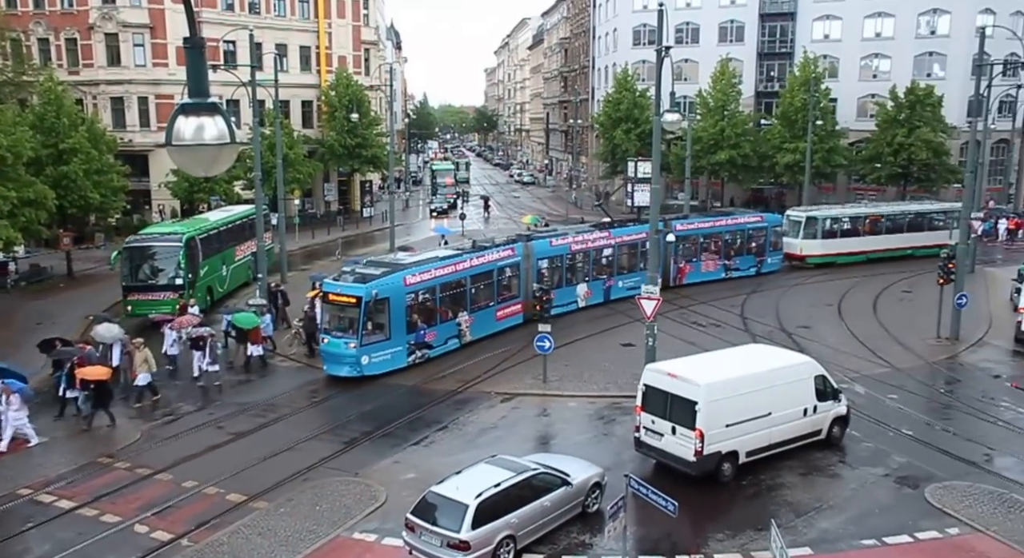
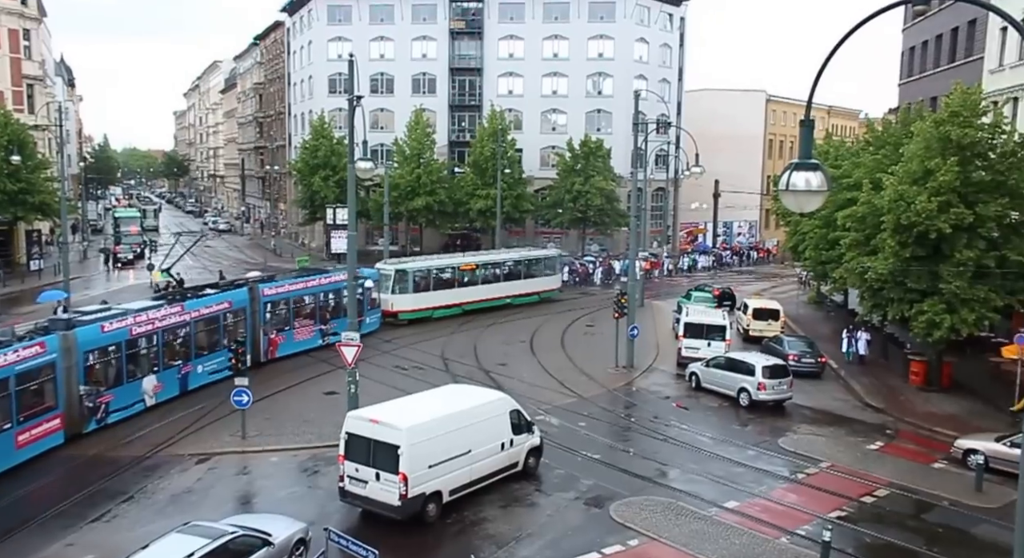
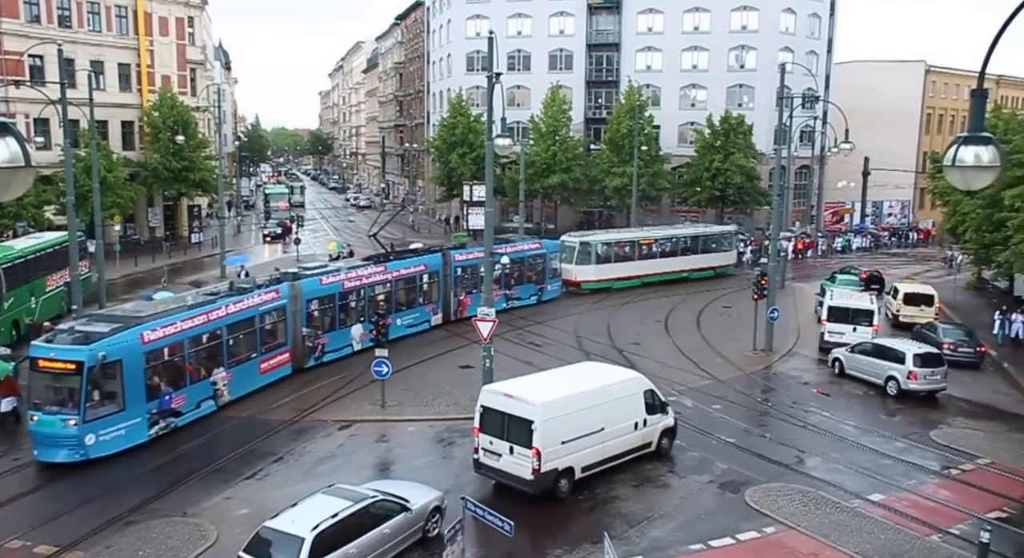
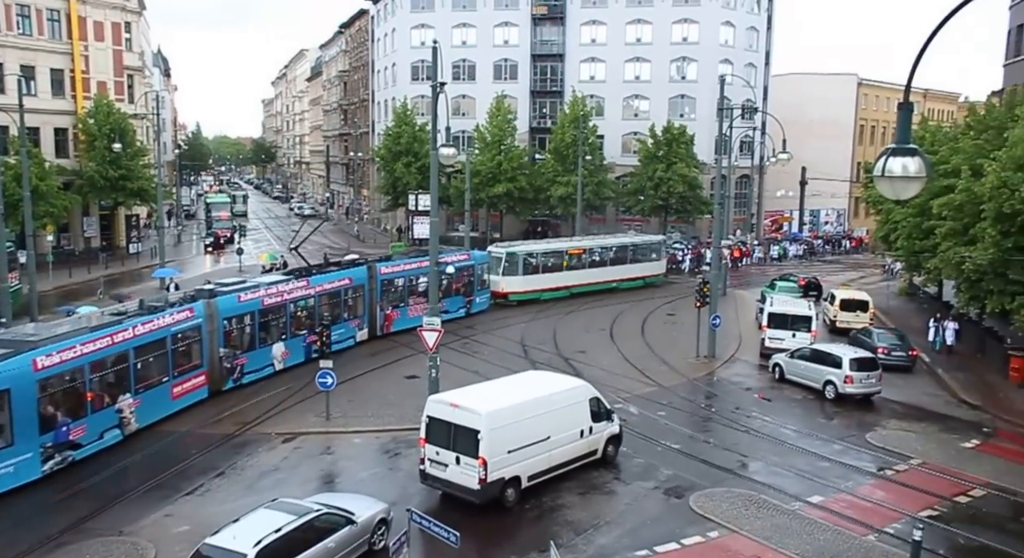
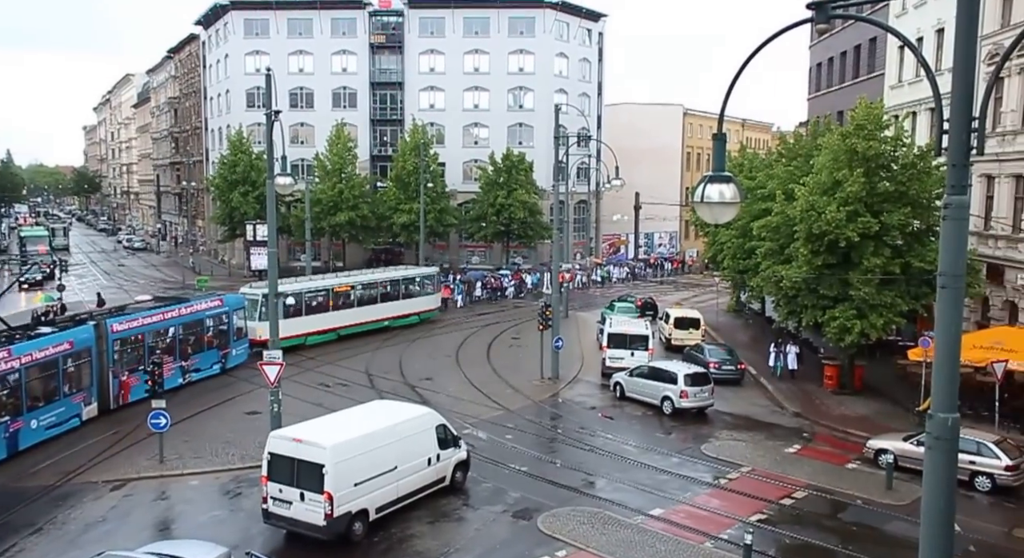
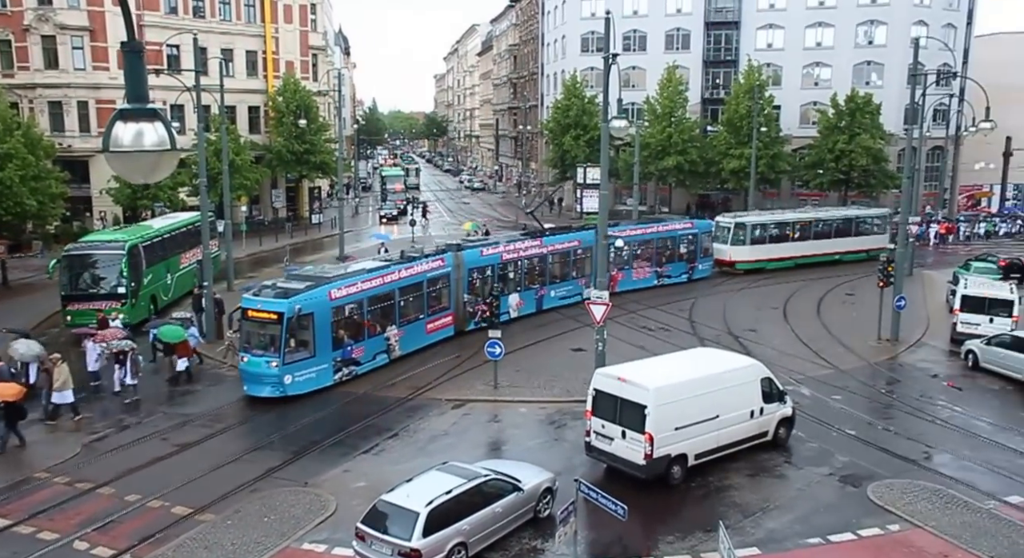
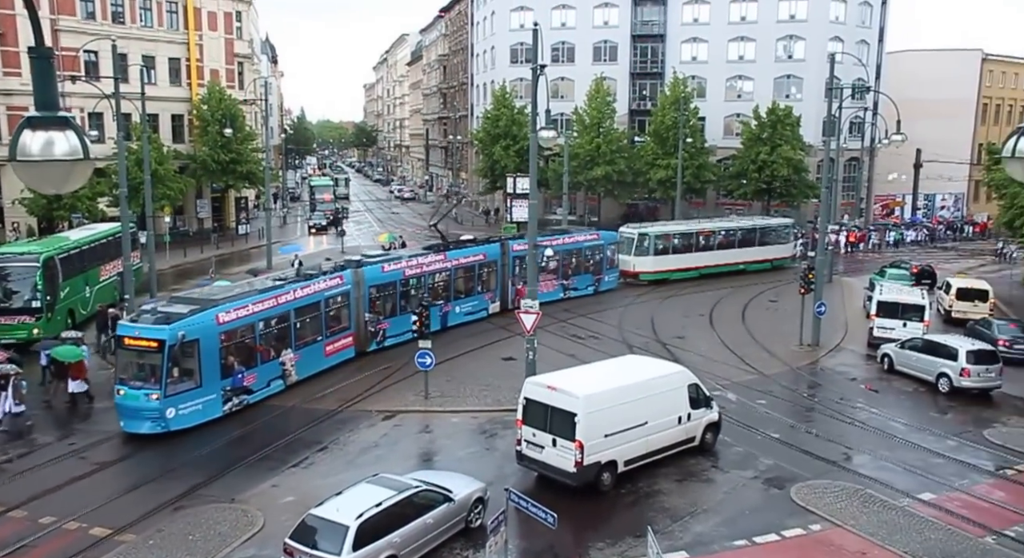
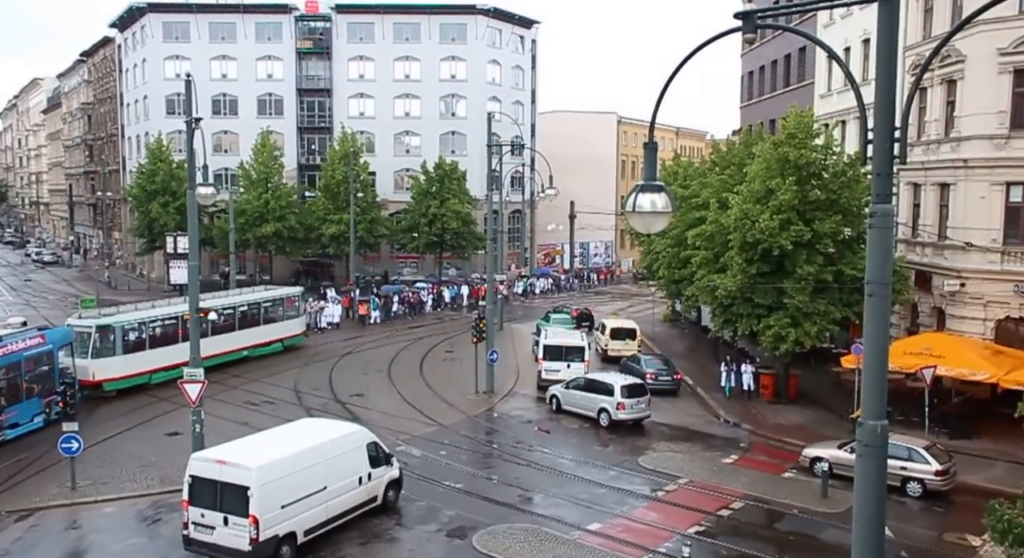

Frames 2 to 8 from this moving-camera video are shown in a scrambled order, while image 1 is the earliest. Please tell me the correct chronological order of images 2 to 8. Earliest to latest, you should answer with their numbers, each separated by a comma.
6, 7, 3, 4, 2, 5, 8
